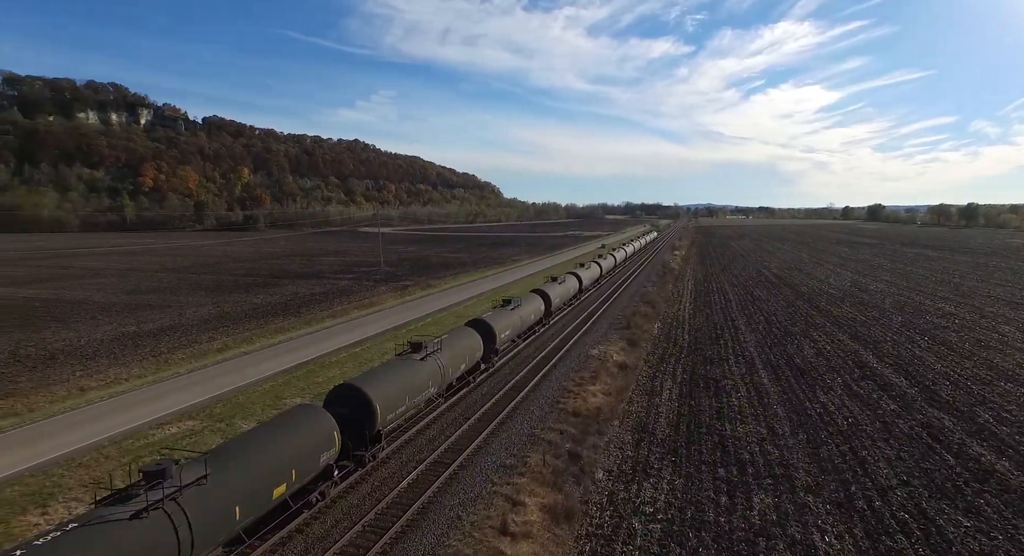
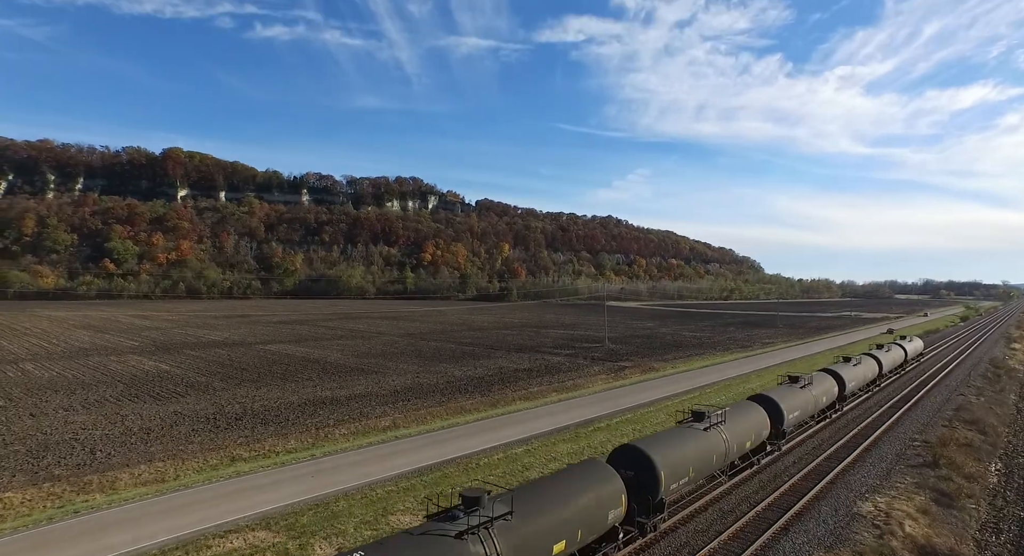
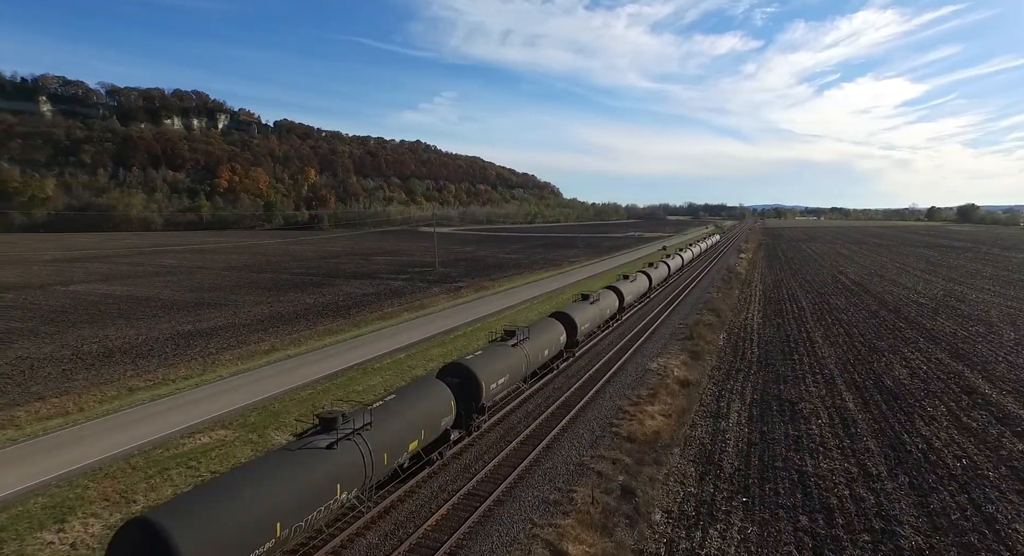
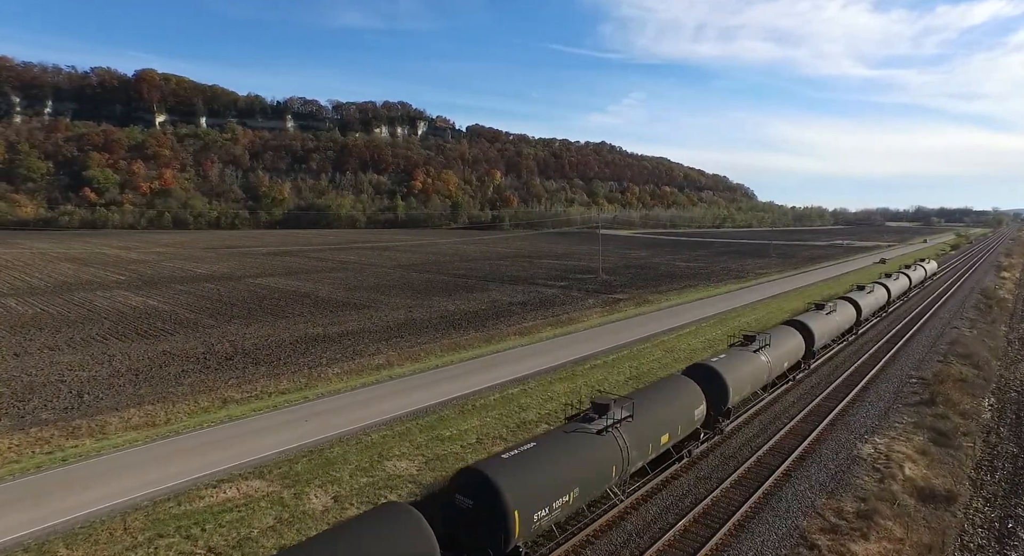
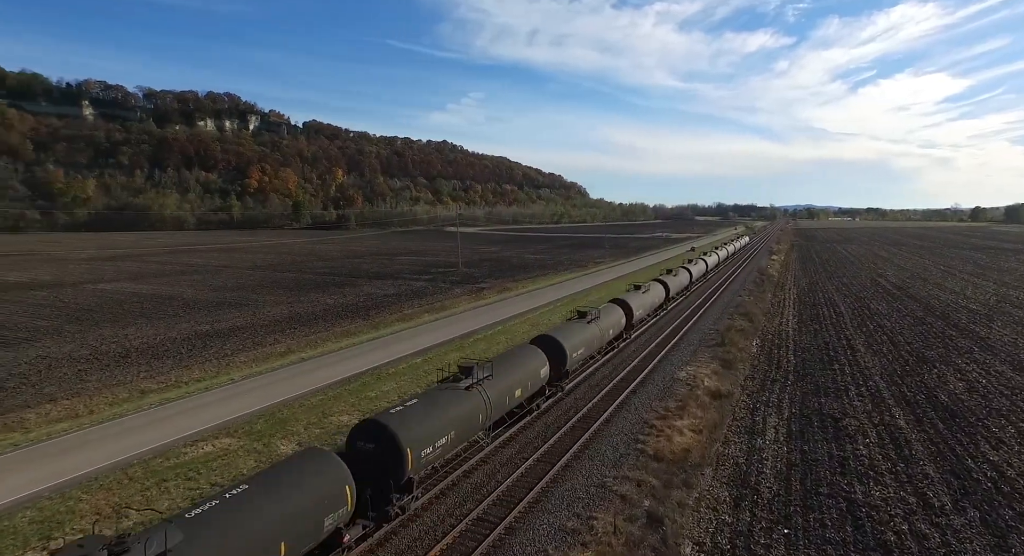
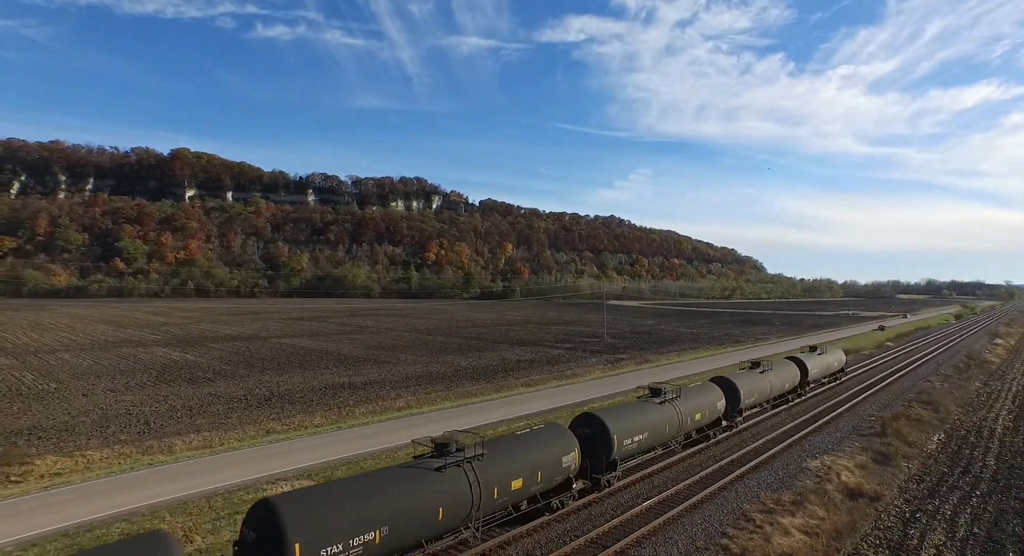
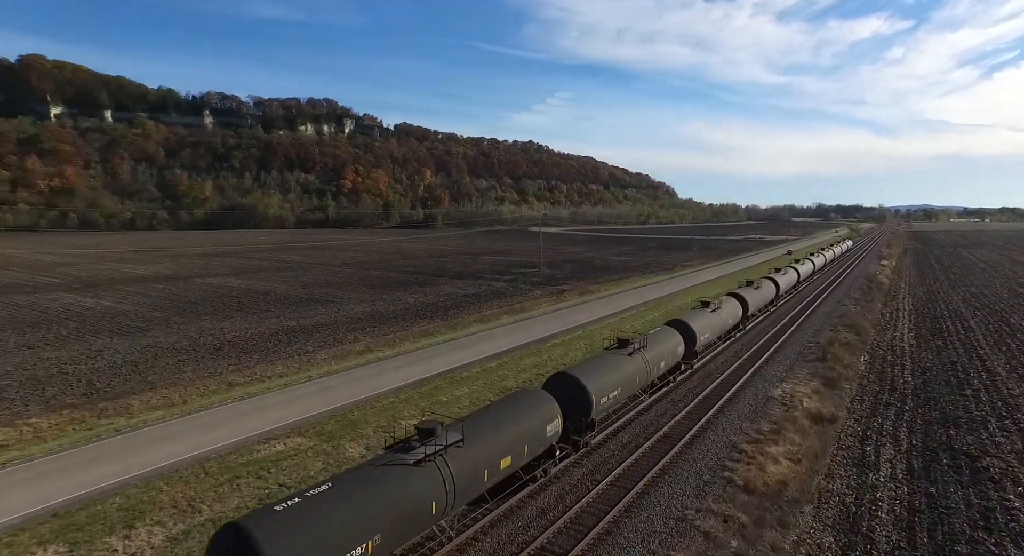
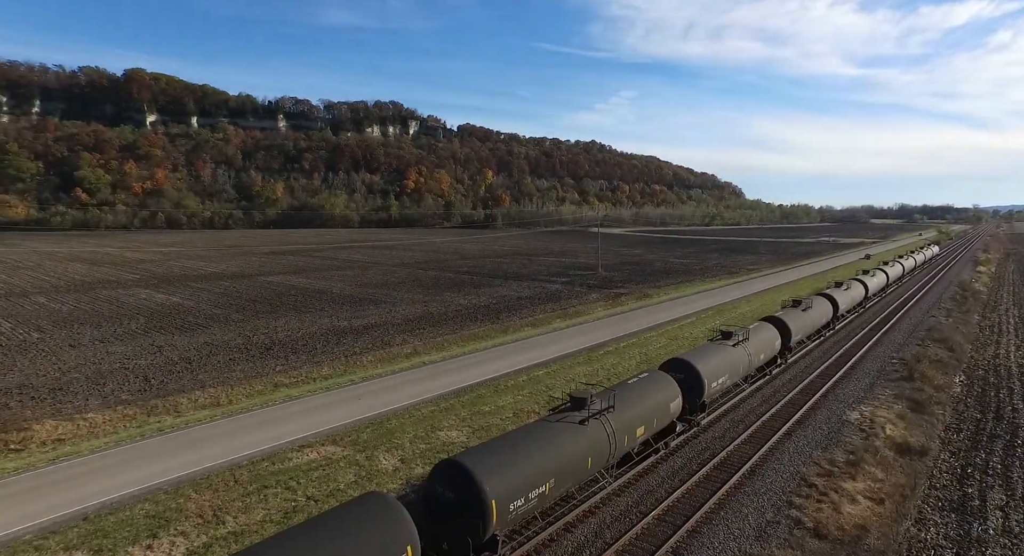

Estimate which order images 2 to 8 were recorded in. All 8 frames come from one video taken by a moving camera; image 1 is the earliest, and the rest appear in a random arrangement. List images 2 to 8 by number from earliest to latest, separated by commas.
3, 5, 7, 8, 4, 2, 6
